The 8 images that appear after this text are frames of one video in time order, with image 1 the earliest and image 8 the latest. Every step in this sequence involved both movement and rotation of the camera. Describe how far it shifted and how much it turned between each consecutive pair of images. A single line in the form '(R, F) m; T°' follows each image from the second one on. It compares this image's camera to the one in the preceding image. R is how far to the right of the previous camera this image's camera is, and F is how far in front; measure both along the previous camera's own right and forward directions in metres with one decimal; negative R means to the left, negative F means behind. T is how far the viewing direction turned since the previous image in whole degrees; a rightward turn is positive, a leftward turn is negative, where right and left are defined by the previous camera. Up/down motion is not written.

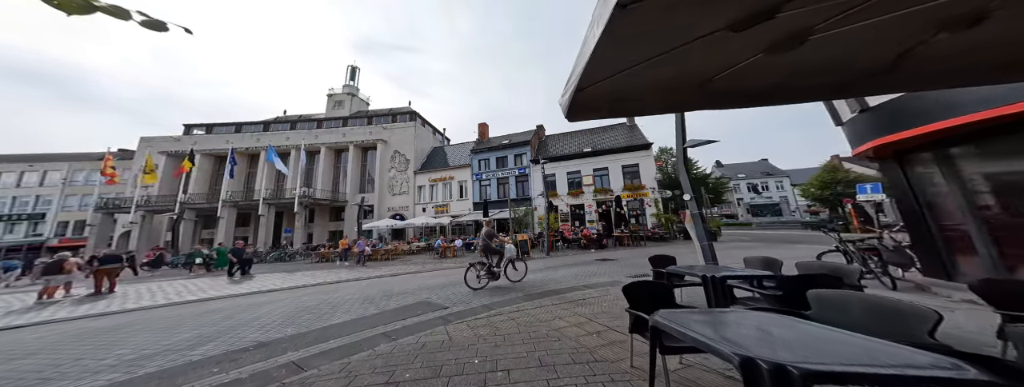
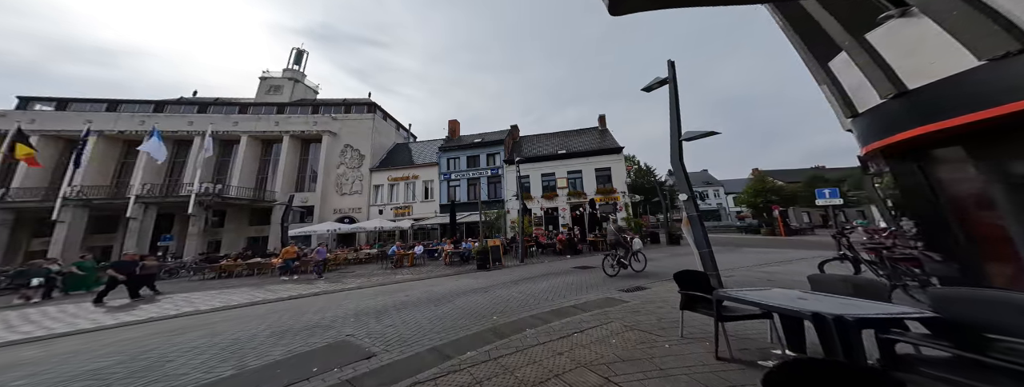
(0.0, +1.9) m; +6°
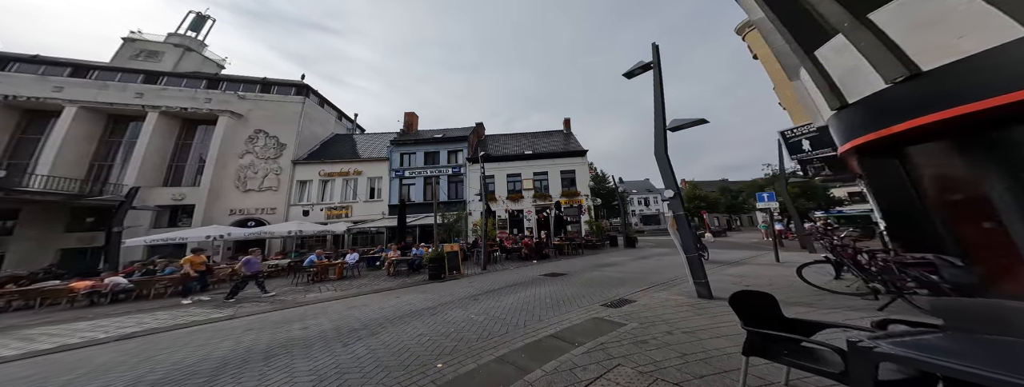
(+0.1, +1.9) m; +9°
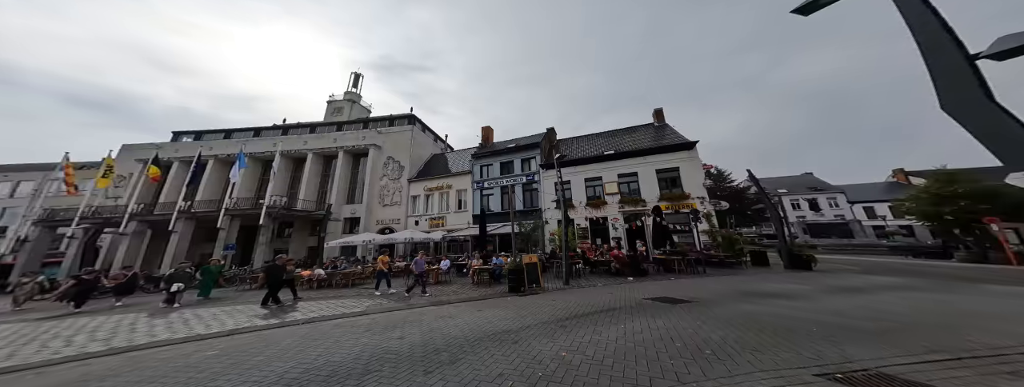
(0.0, +1.3) m; -25°
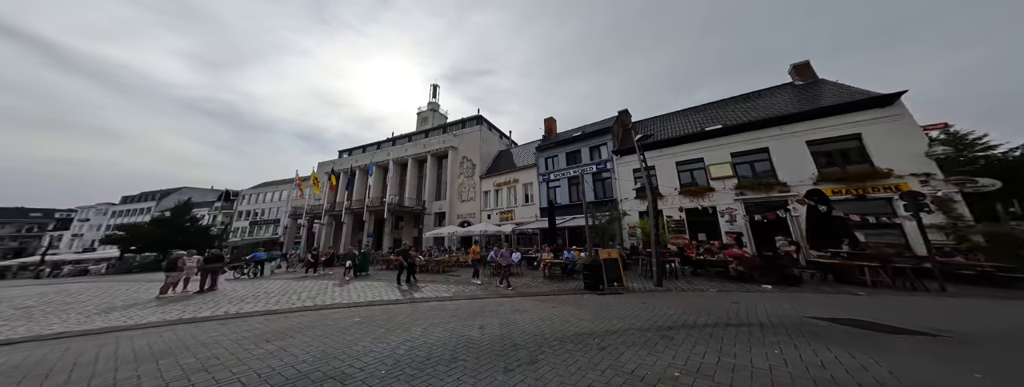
(-0.3, +0.3) m; -13°
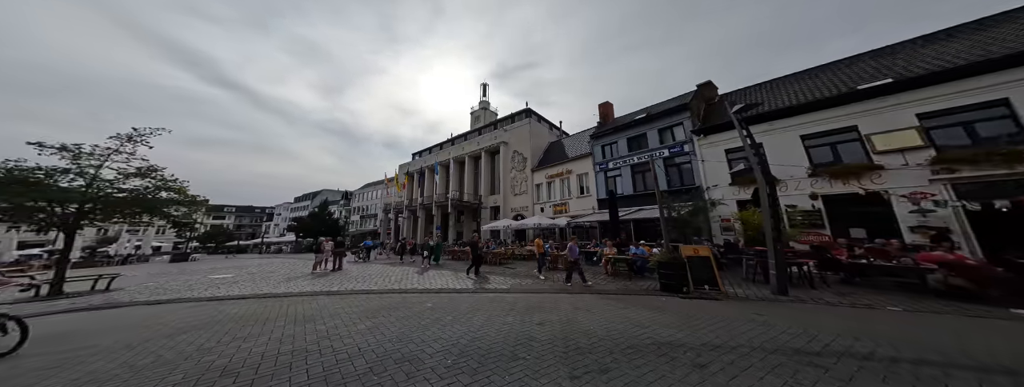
(-0.3, +0.4) m; -10°
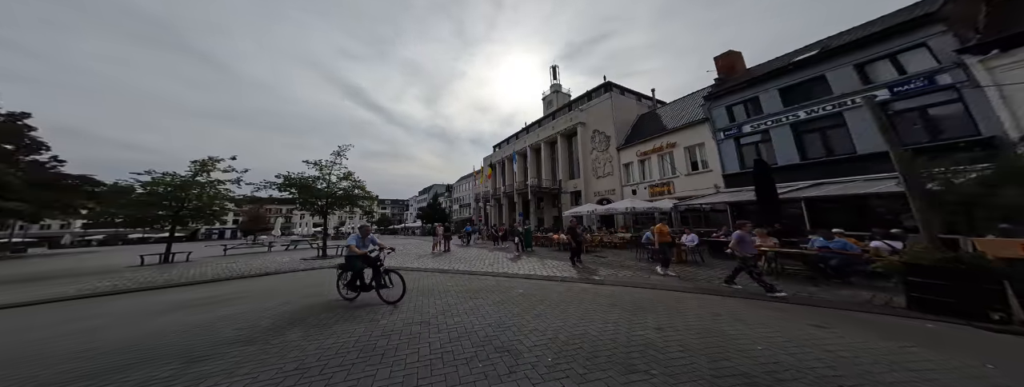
(-0.9, +0.8) m; -16°
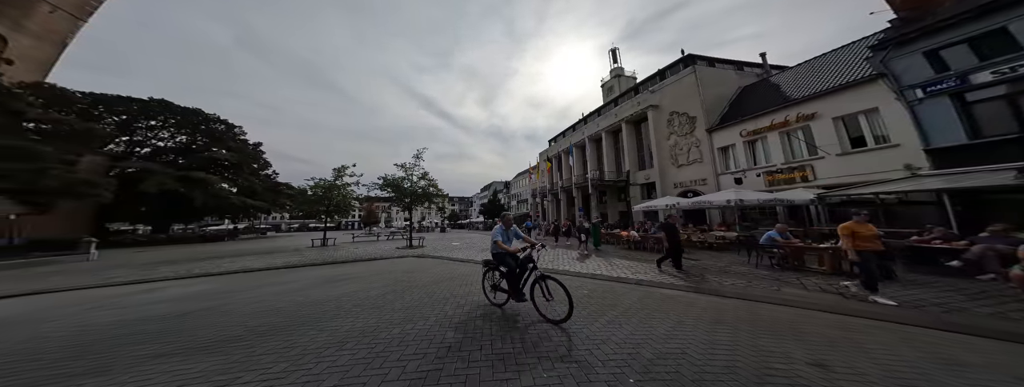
(-0.6, +0.7) m; -14°
